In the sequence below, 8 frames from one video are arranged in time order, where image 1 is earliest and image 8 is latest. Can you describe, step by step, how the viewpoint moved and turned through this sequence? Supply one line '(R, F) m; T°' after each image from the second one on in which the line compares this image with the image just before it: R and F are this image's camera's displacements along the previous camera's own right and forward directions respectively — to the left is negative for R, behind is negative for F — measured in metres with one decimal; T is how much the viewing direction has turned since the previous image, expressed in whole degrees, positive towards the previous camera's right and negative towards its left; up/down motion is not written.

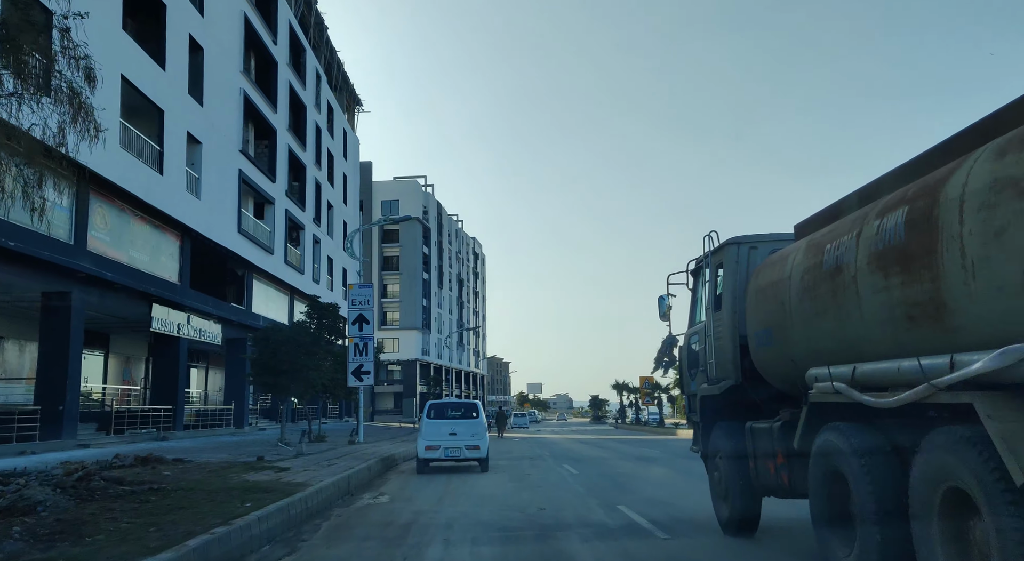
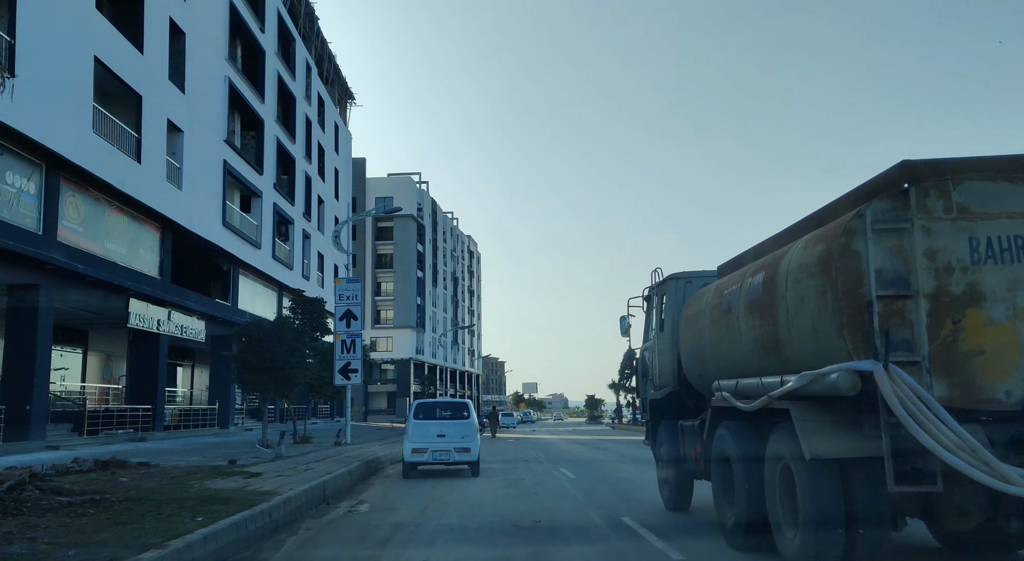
(0.0, +1.0) m; 0°
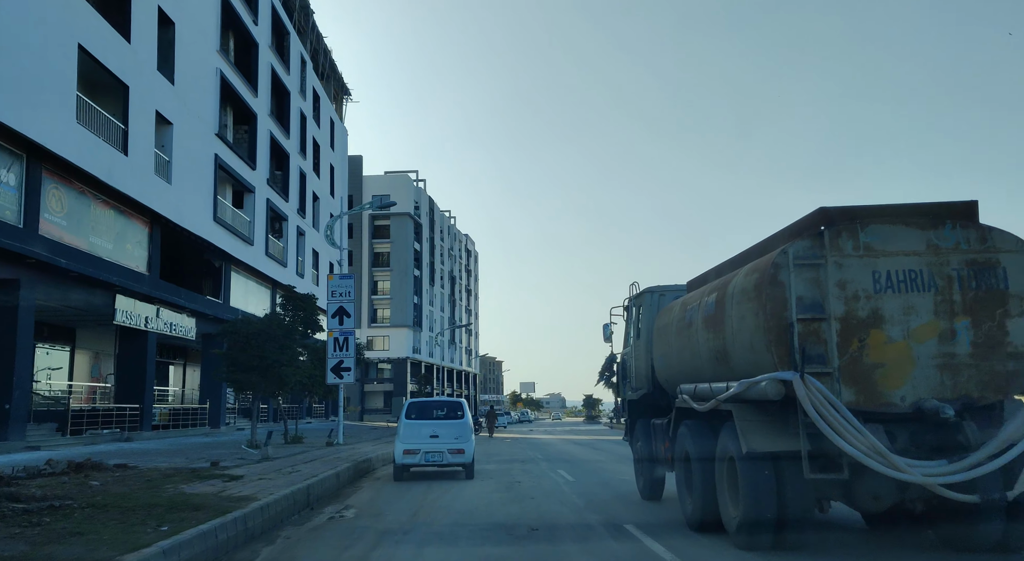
(0.0, +0.6) m; 0°
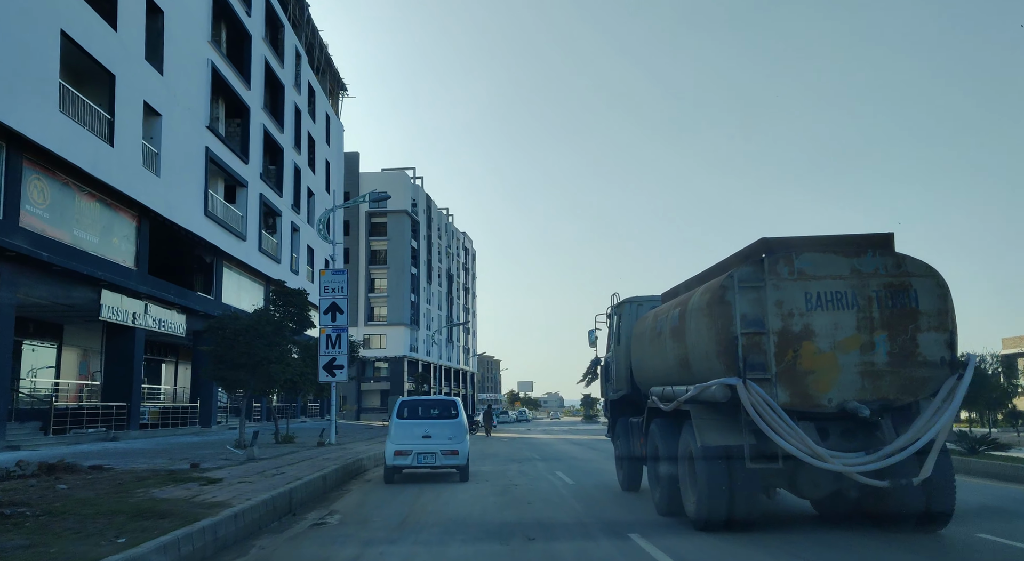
(0.0, +0.6) m; 0°
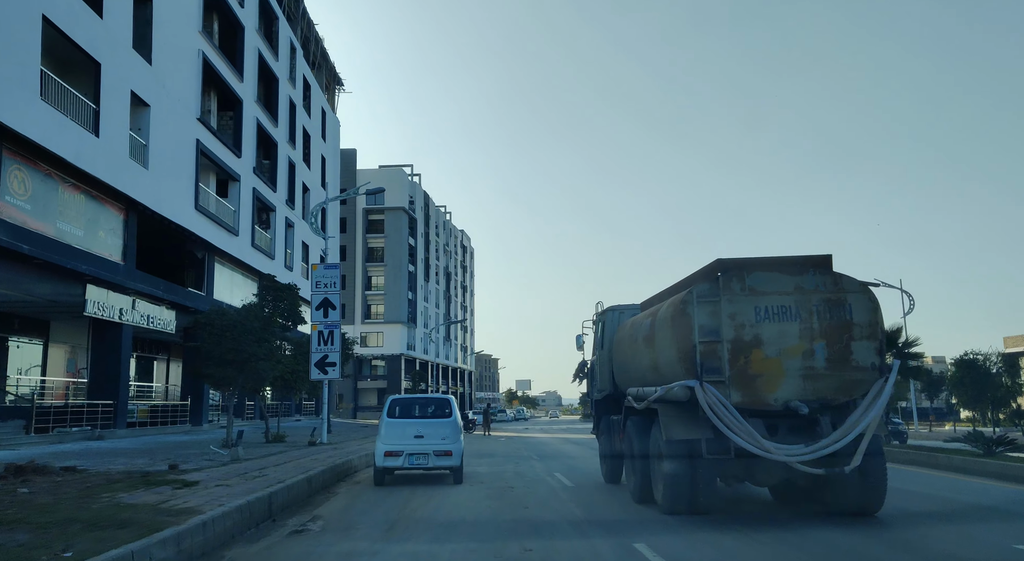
(0.0, +0.6) m; 0°
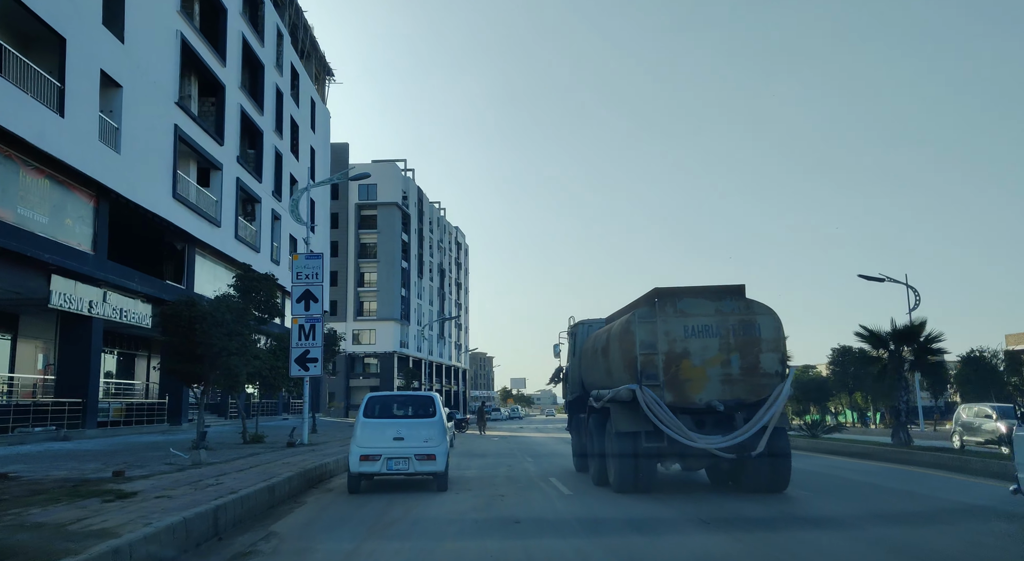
(+0.1, +1.3) m; 0°
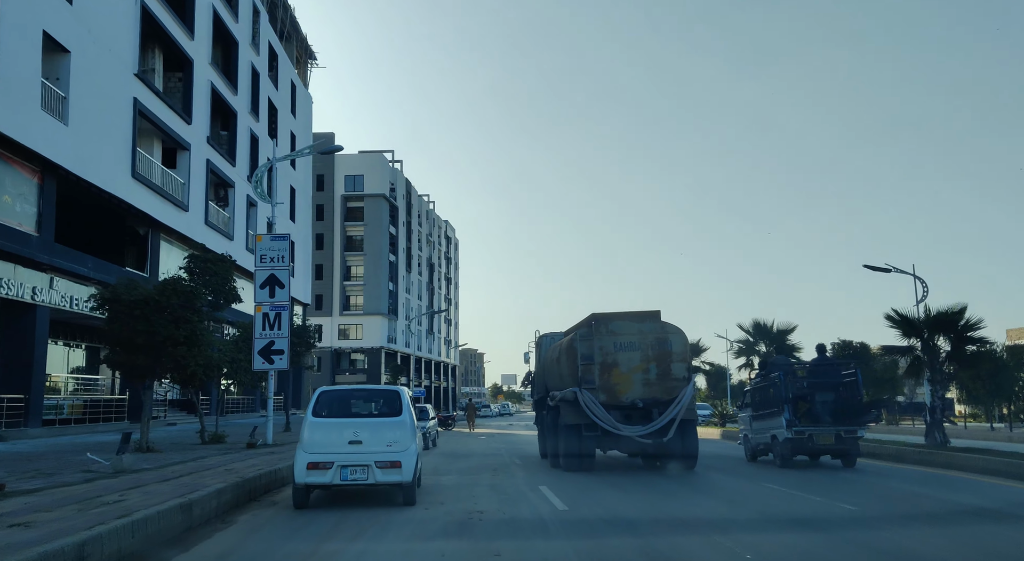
(+0.1, +2.0) m; +1°
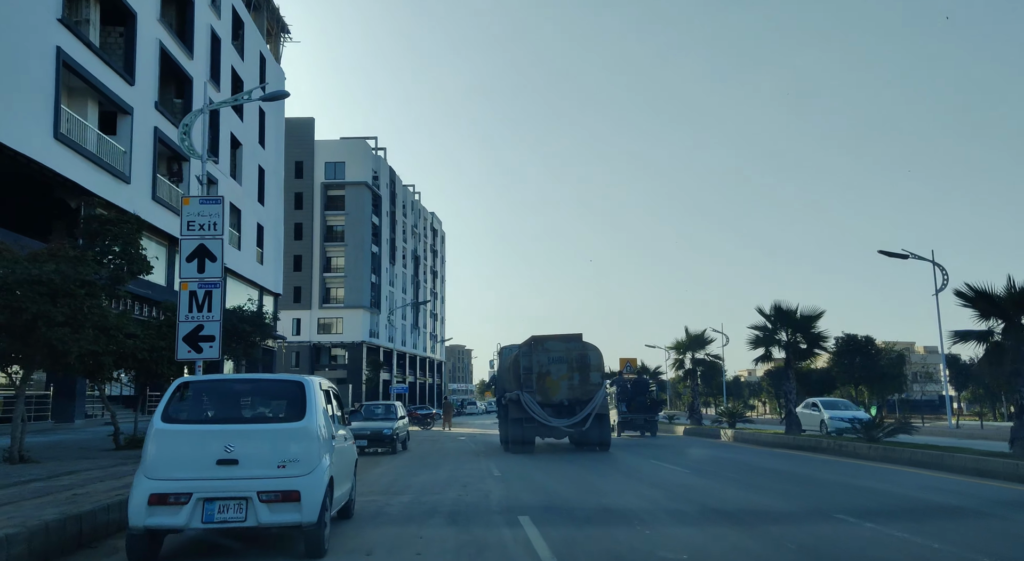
(+0.2, +3.3) m; +1°
